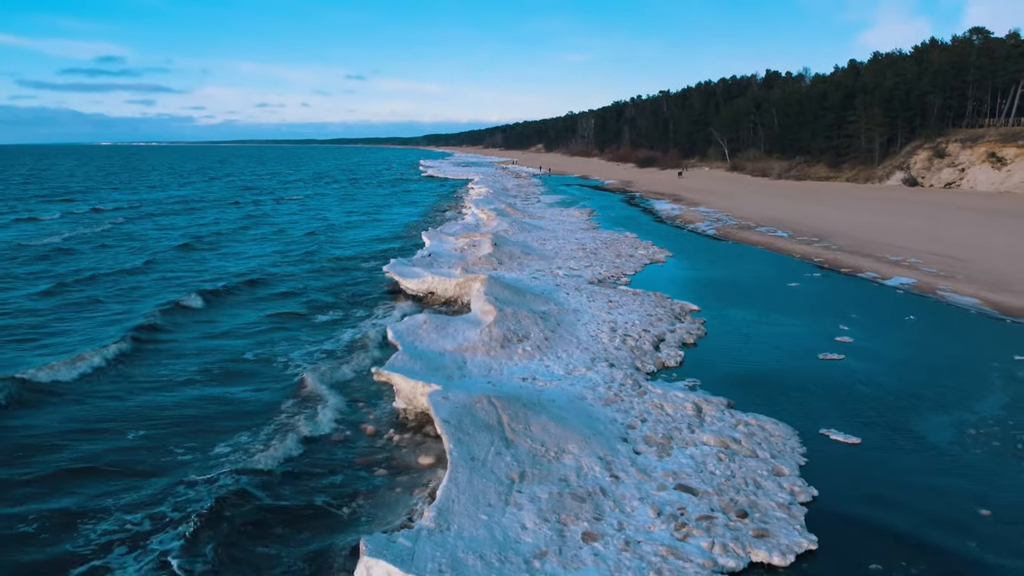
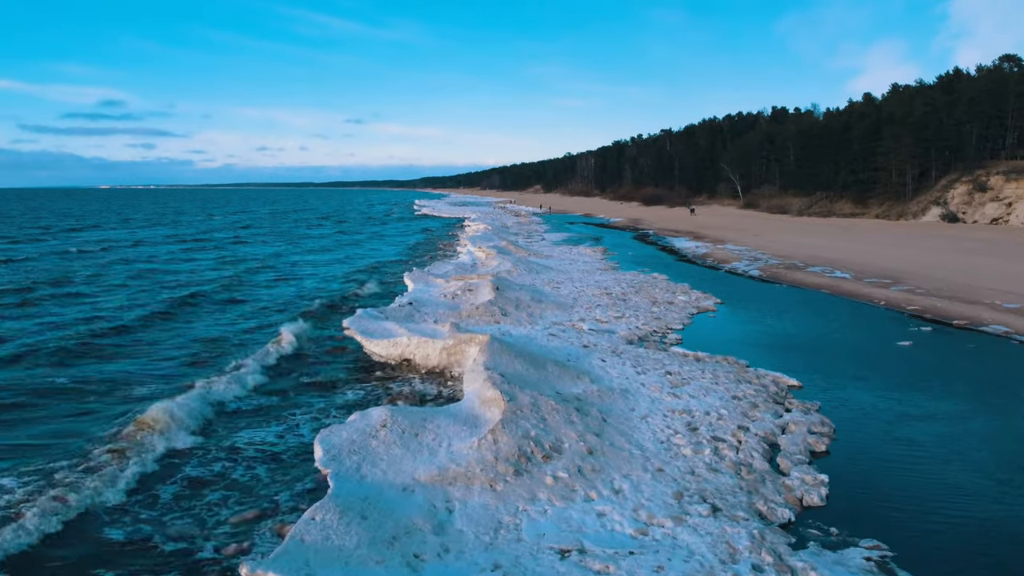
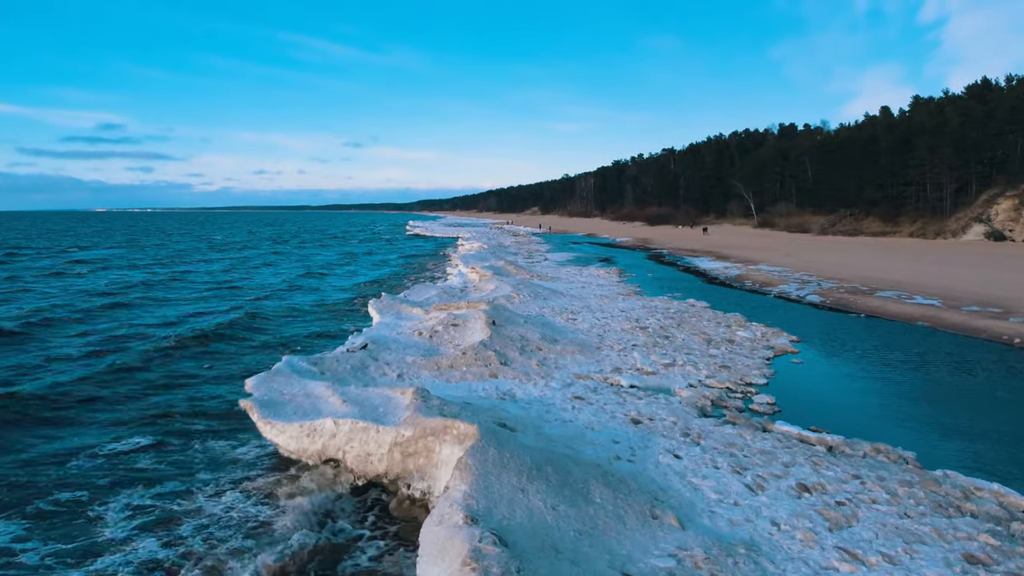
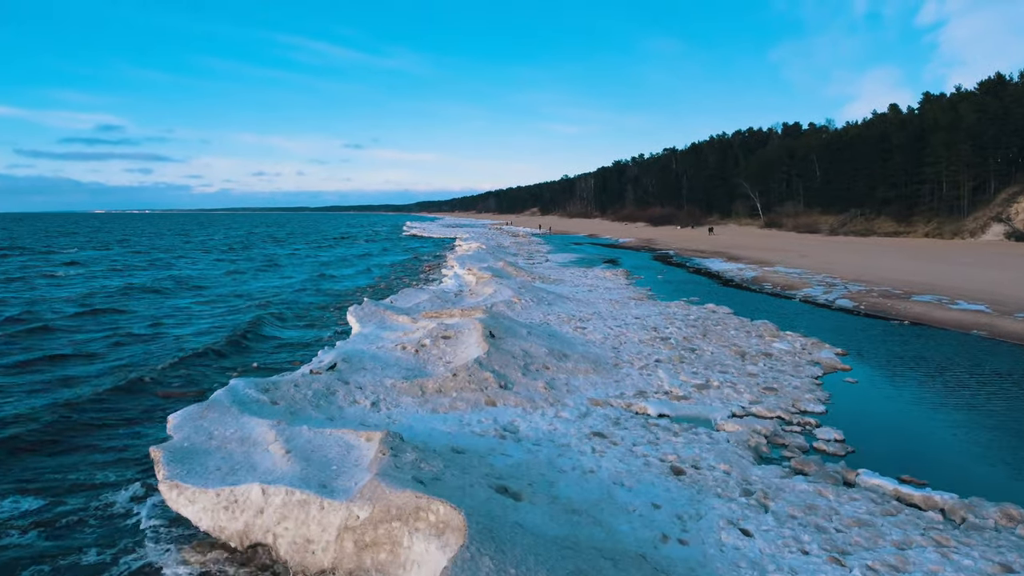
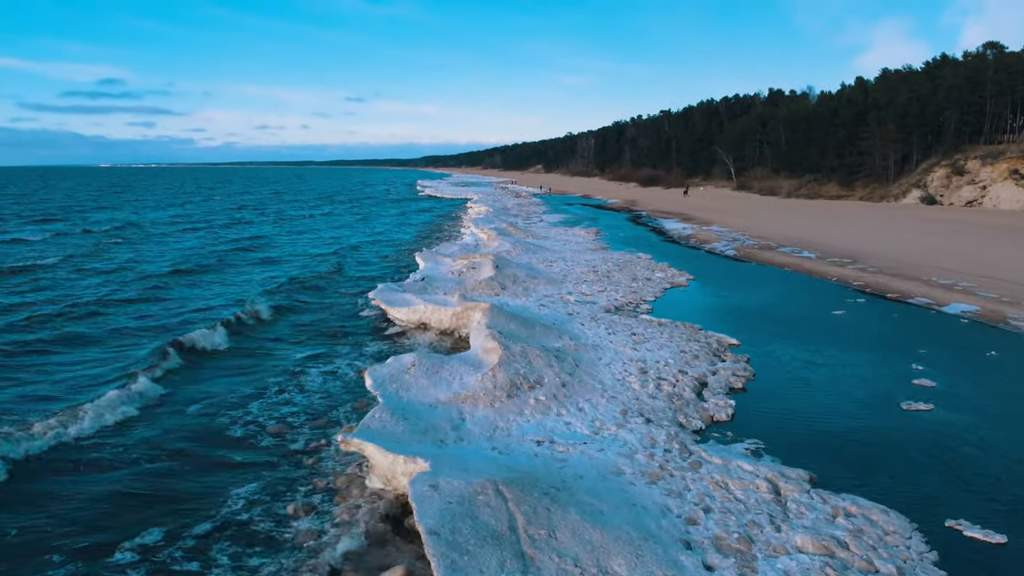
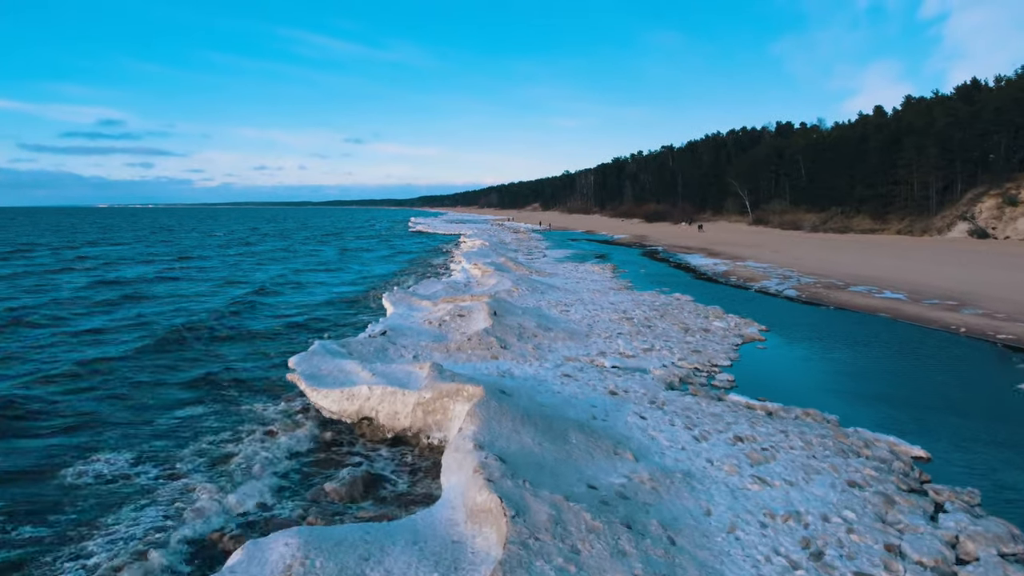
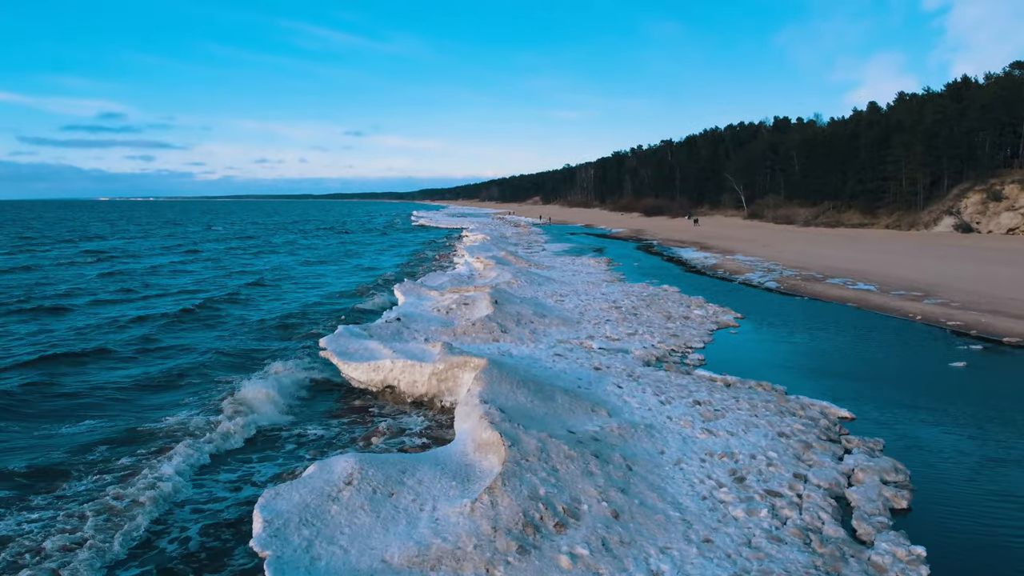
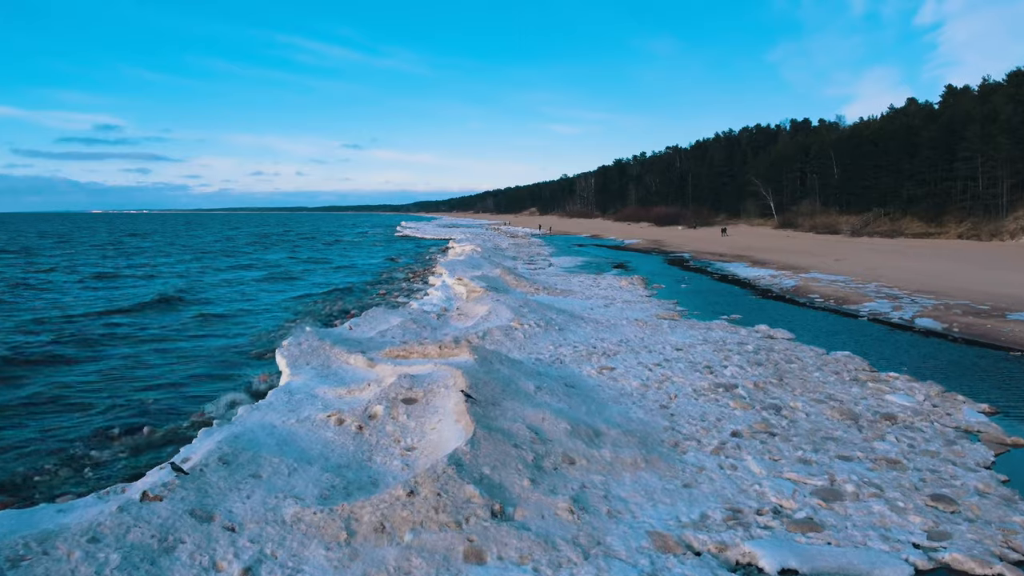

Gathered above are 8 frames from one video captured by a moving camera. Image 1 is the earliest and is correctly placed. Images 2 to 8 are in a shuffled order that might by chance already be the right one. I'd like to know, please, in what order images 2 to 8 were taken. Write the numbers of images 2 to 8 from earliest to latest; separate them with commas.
5, 2, 7, 6, 3, 4, 8
